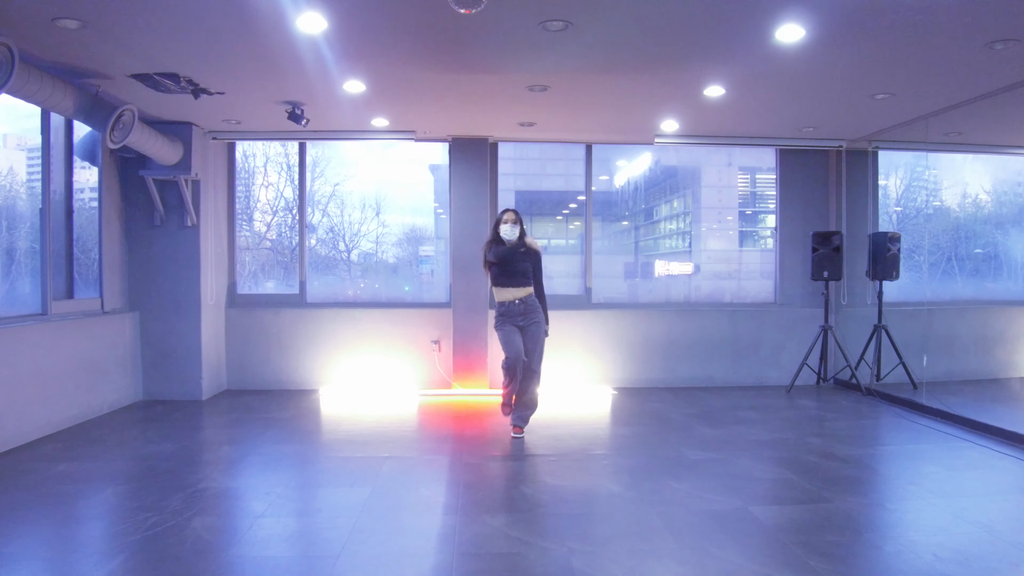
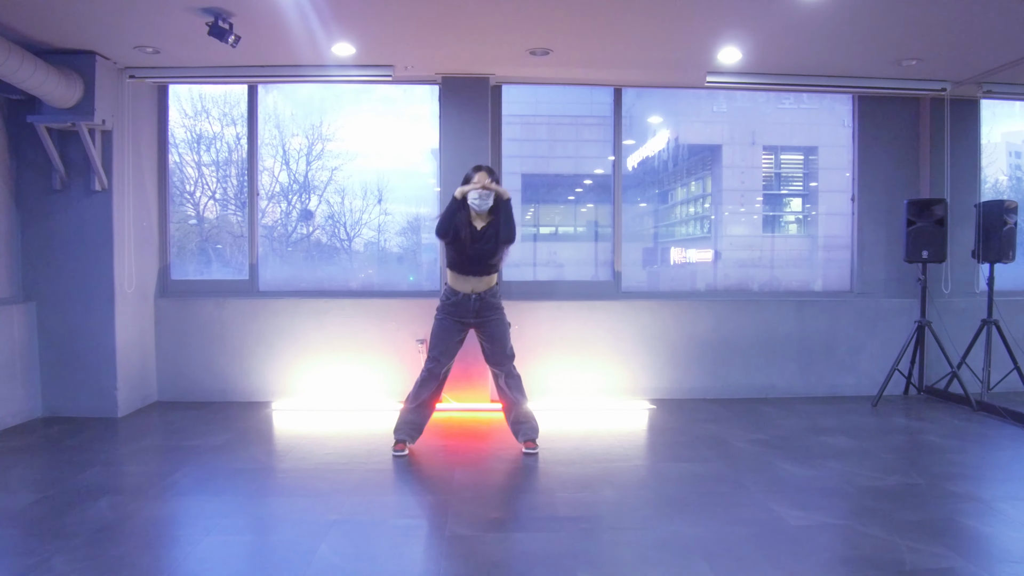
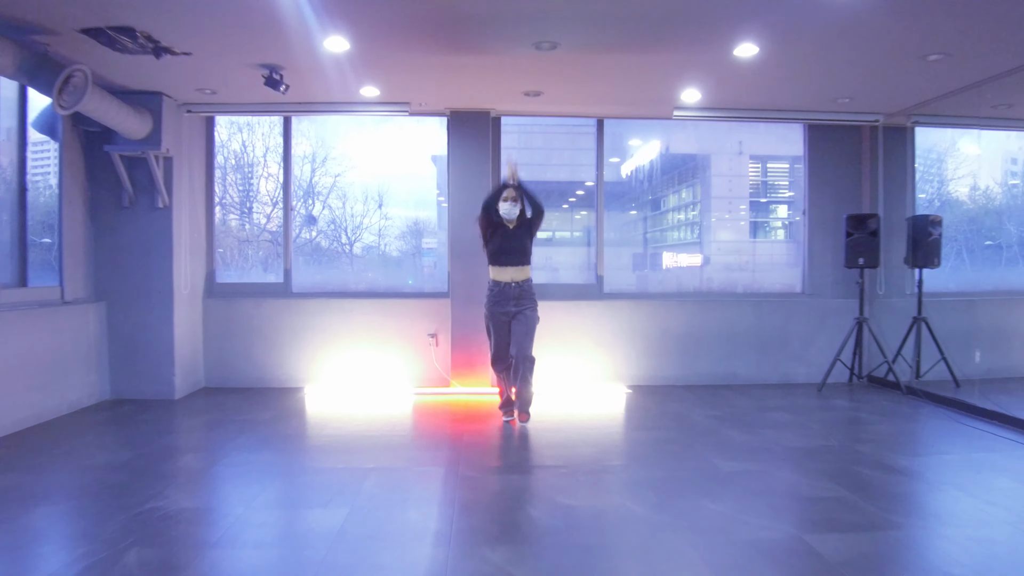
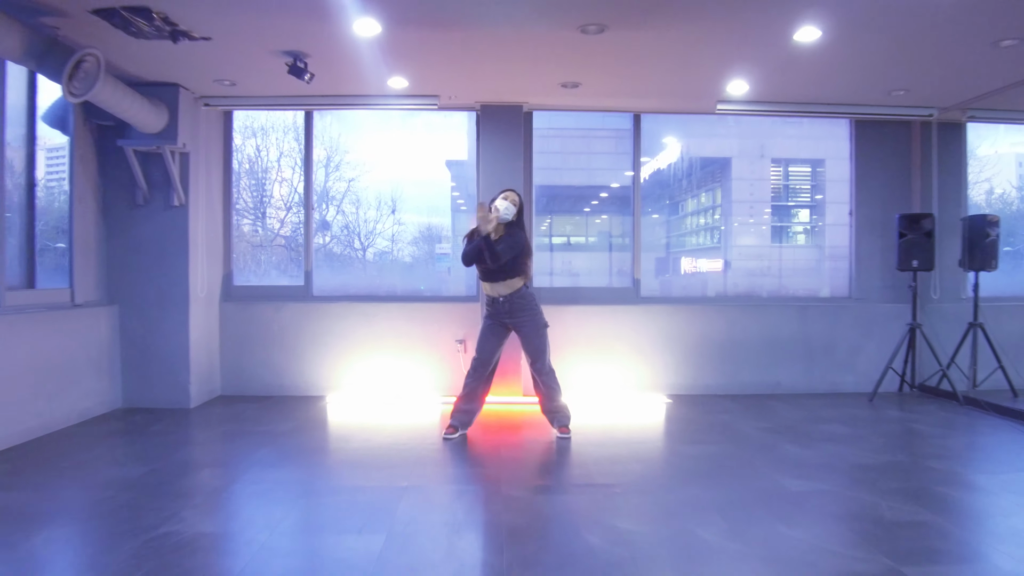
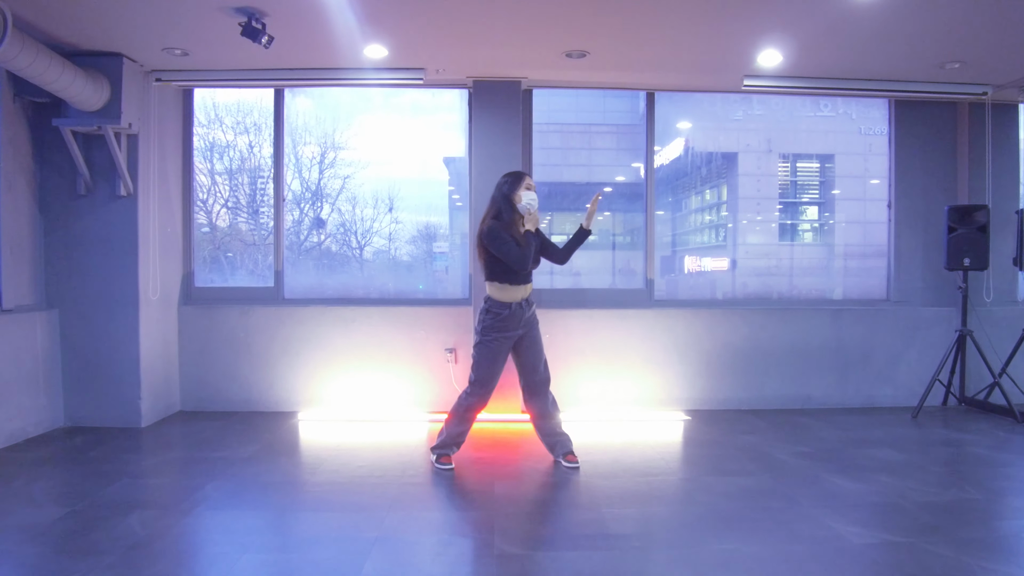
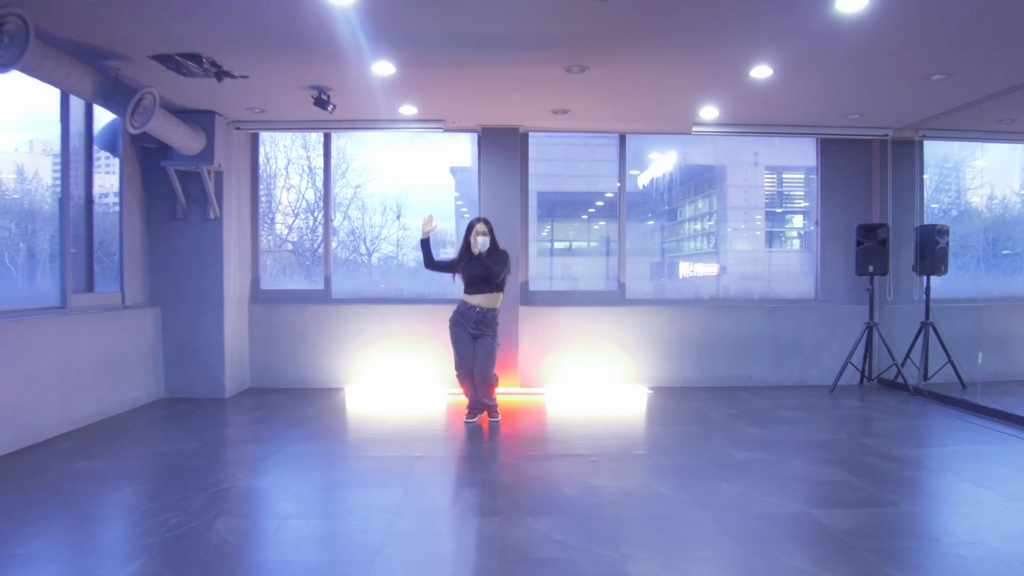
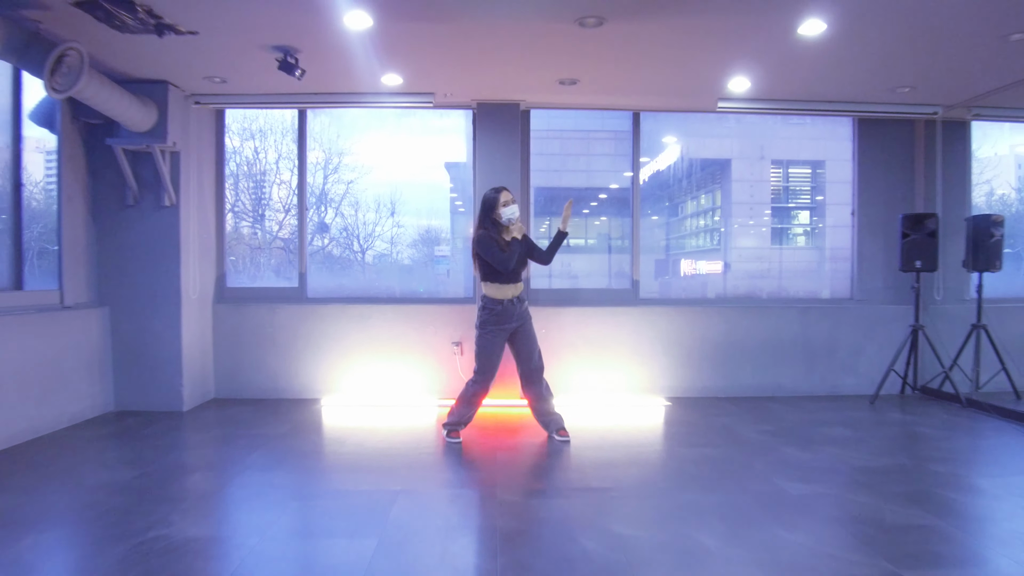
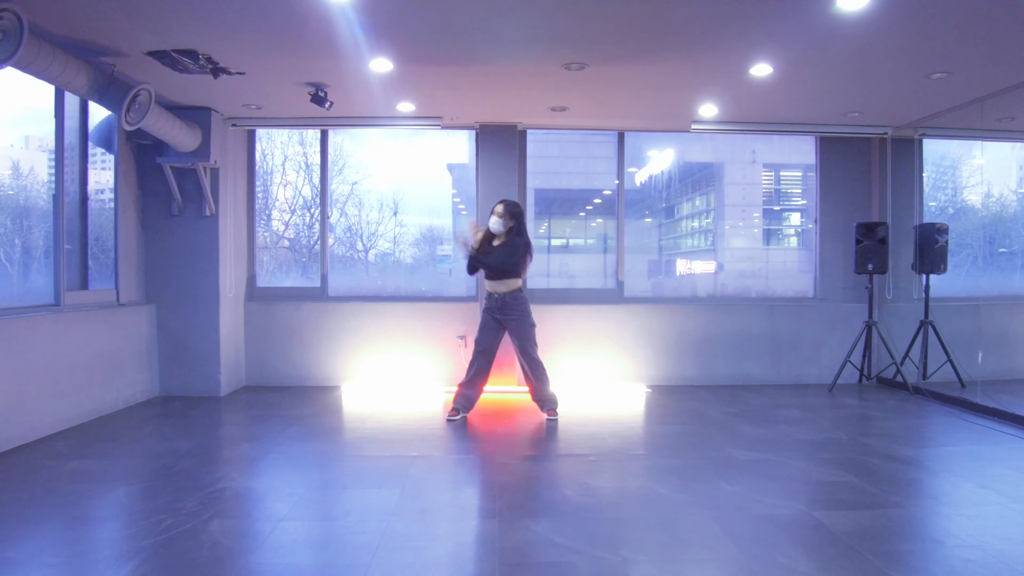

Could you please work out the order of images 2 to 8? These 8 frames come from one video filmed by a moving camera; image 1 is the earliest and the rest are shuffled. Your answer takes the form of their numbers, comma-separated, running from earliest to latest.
3, 2, 8, 4, 5, 7, 6
